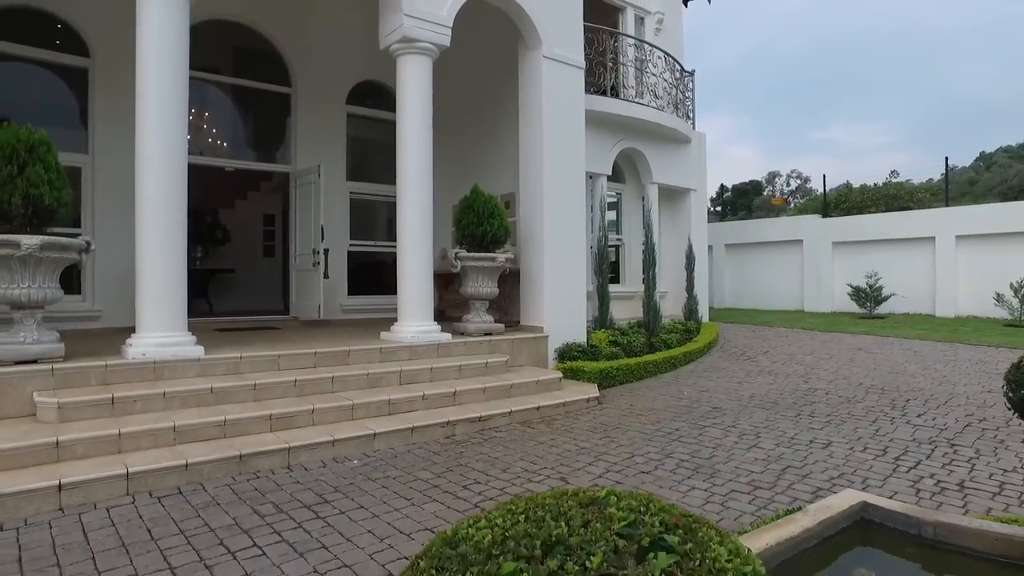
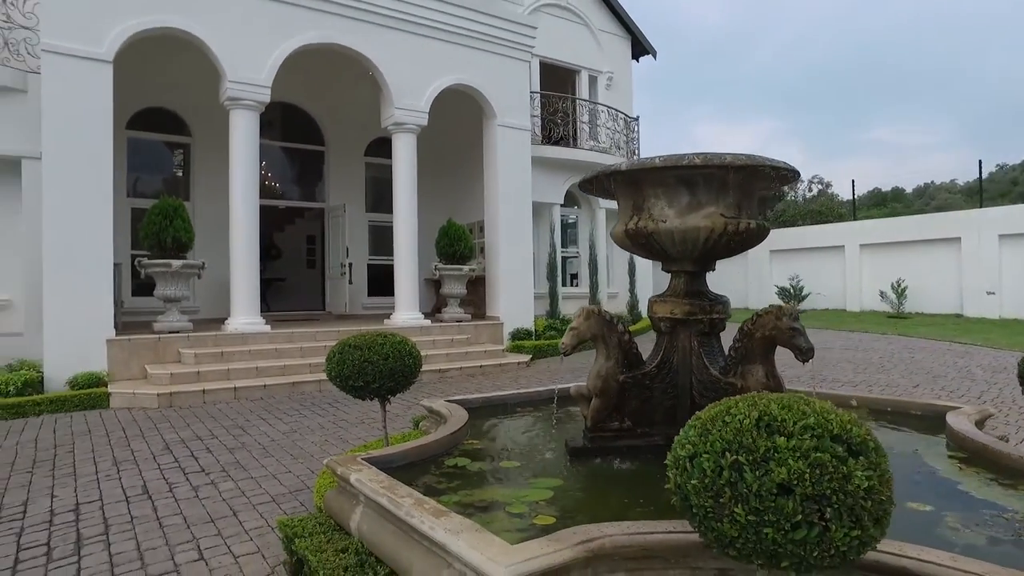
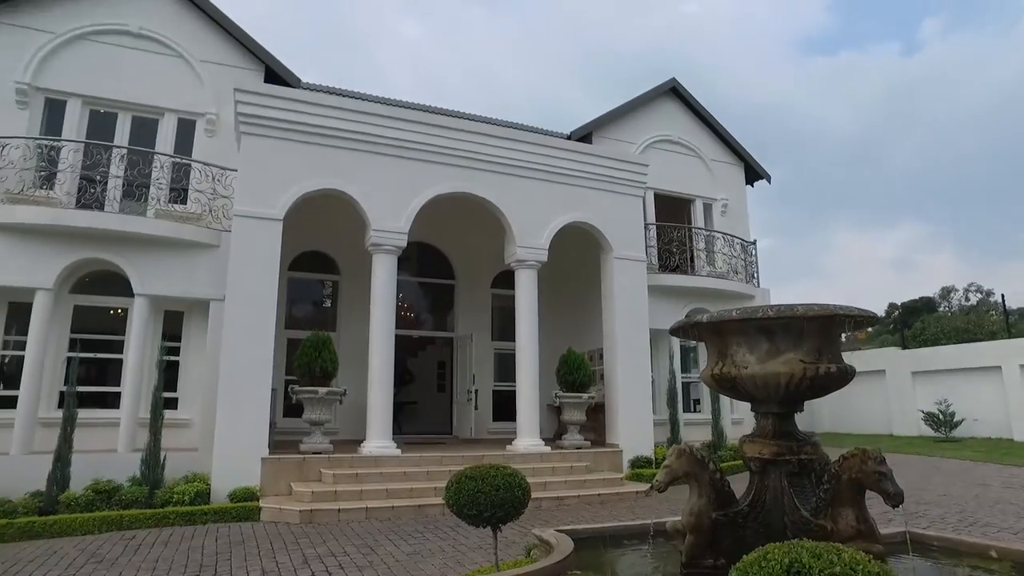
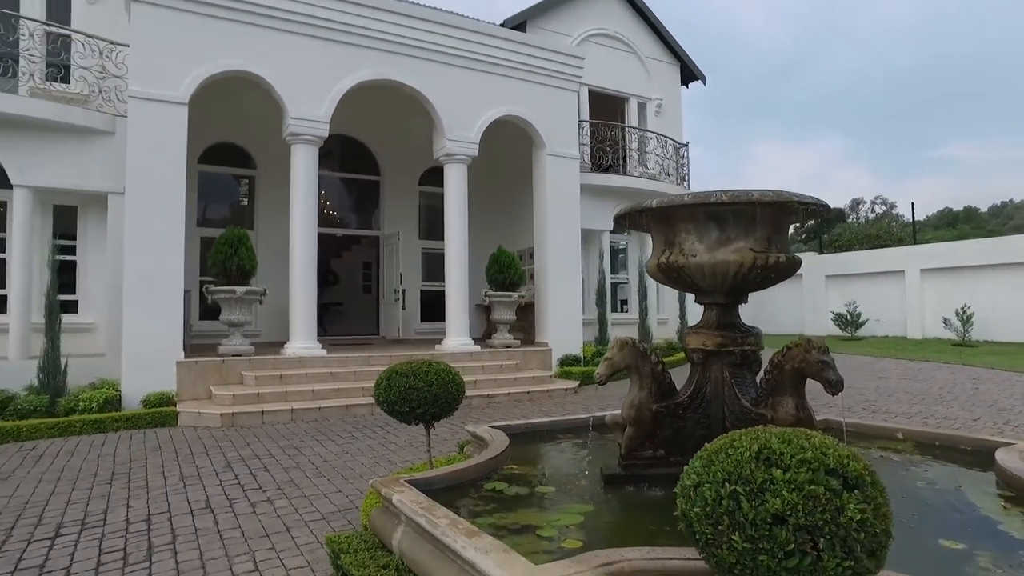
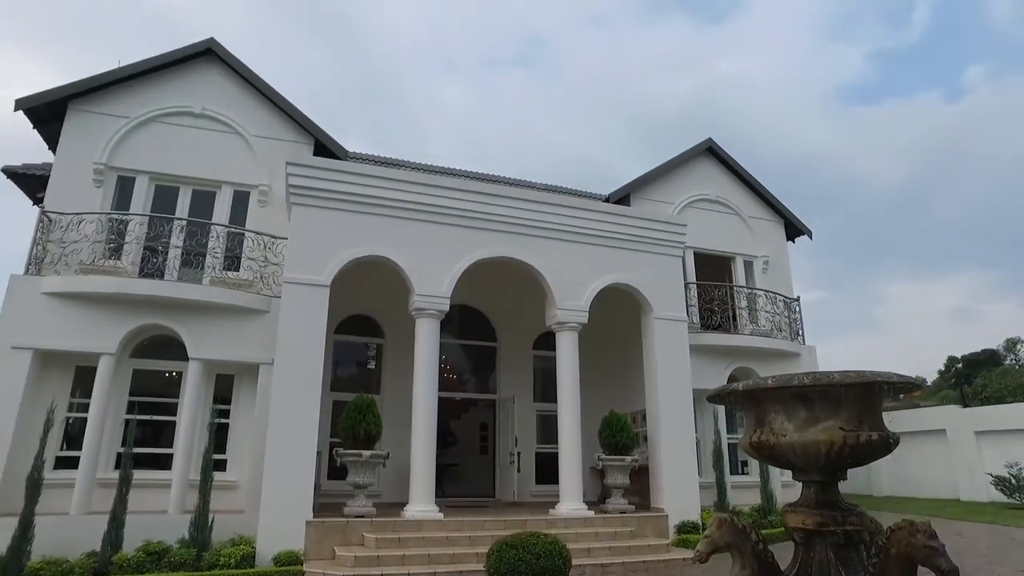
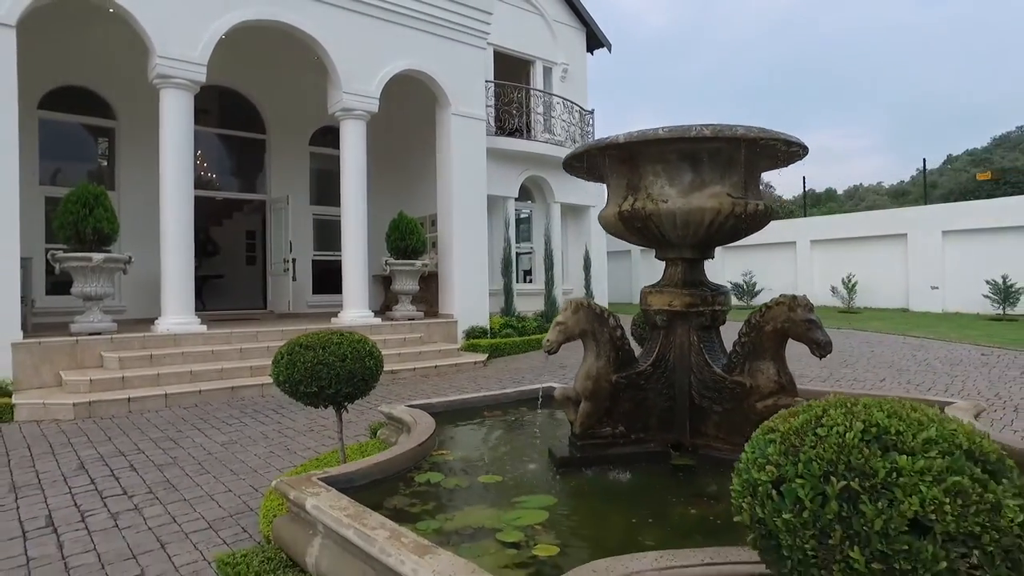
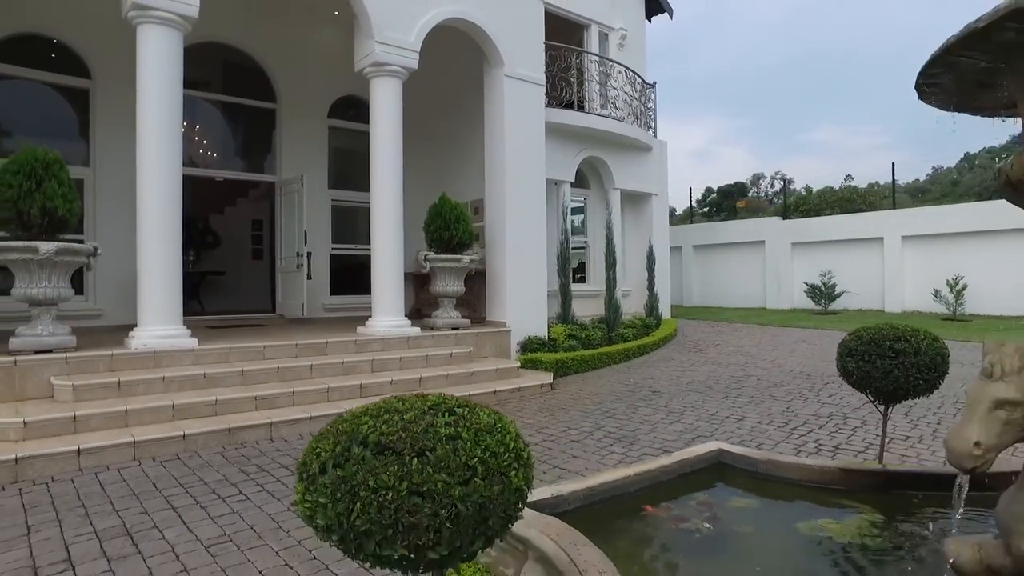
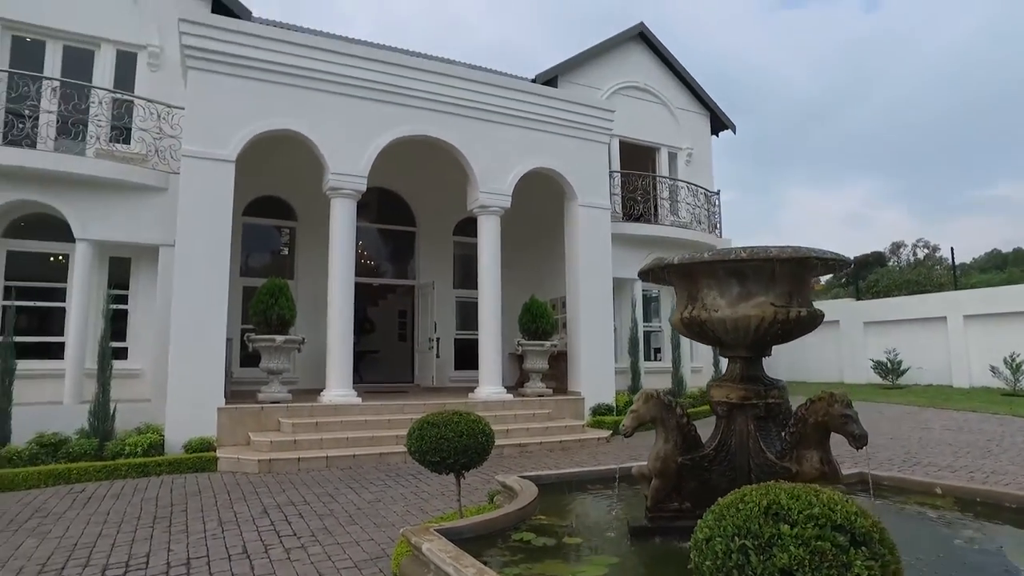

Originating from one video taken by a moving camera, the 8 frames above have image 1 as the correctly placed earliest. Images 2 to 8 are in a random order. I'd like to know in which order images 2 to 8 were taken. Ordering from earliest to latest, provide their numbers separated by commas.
7, 6, 2, 4, 8, 3, 5
